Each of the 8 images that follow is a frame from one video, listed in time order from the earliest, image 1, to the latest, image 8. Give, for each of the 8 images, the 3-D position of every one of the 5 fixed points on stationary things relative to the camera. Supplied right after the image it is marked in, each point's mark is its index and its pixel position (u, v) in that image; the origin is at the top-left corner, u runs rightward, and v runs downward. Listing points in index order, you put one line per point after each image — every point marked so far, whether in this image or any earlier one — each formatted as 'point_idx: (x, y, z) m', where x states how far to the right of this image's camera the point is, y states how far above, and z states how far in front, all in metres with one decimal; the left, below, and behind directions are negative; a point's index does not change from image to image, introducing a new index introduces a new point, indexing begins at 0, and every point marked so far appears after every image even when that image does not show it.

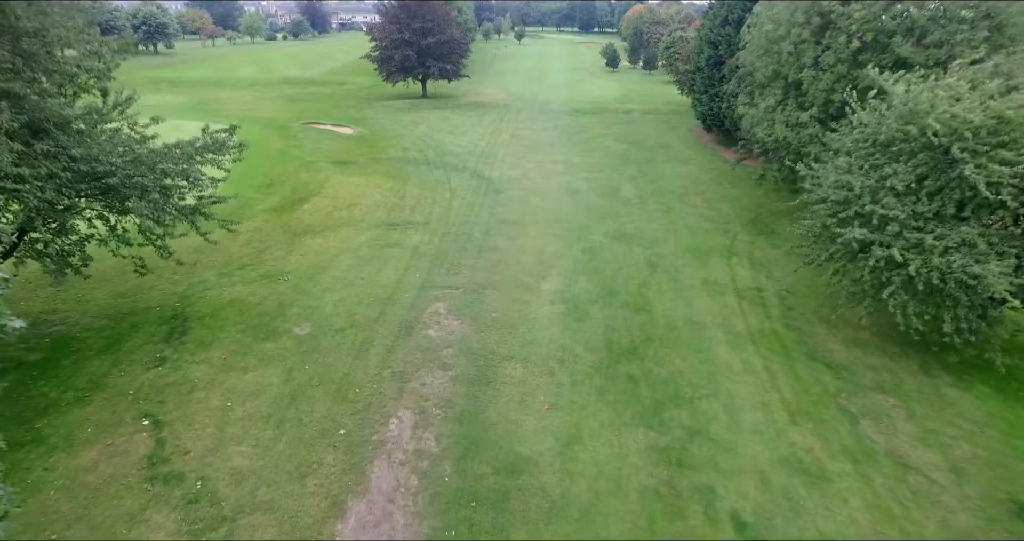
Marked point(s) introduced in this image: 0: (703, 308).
0: (+4.1, -0.8, +13.9) m
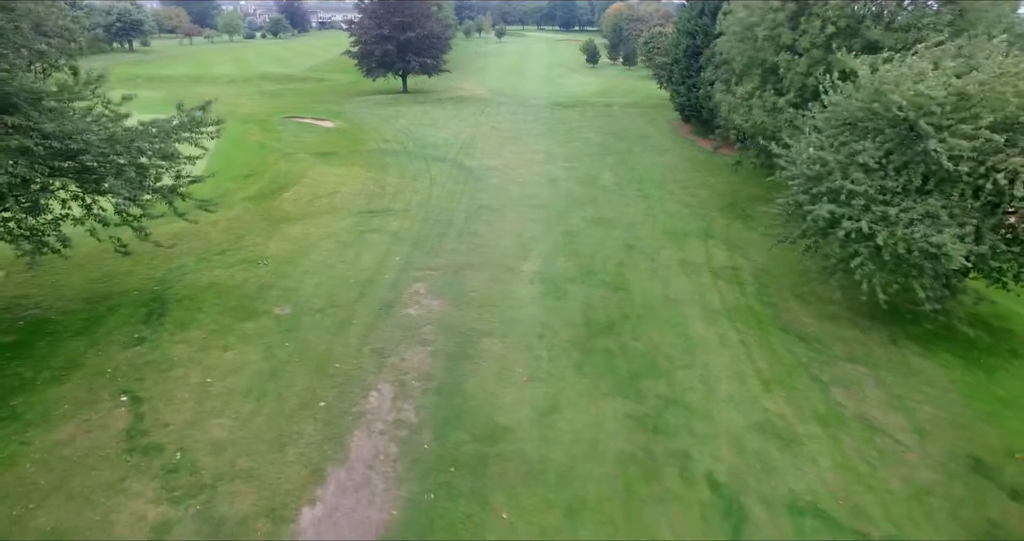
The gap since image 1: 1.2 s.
0: (+3.7, -0.3, +14.1) m
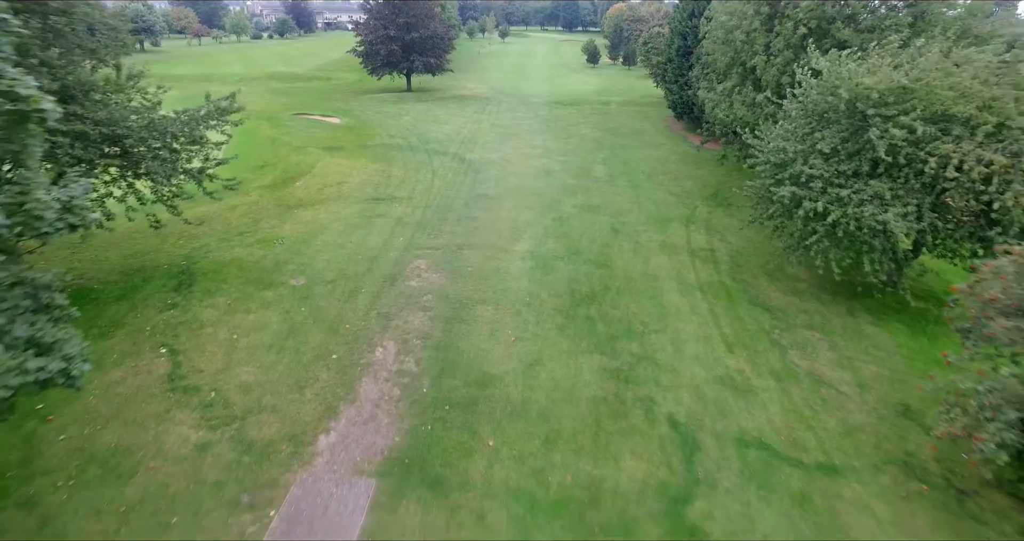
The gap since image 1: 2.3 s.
0: (+3.5, +0.2, +15.5) m
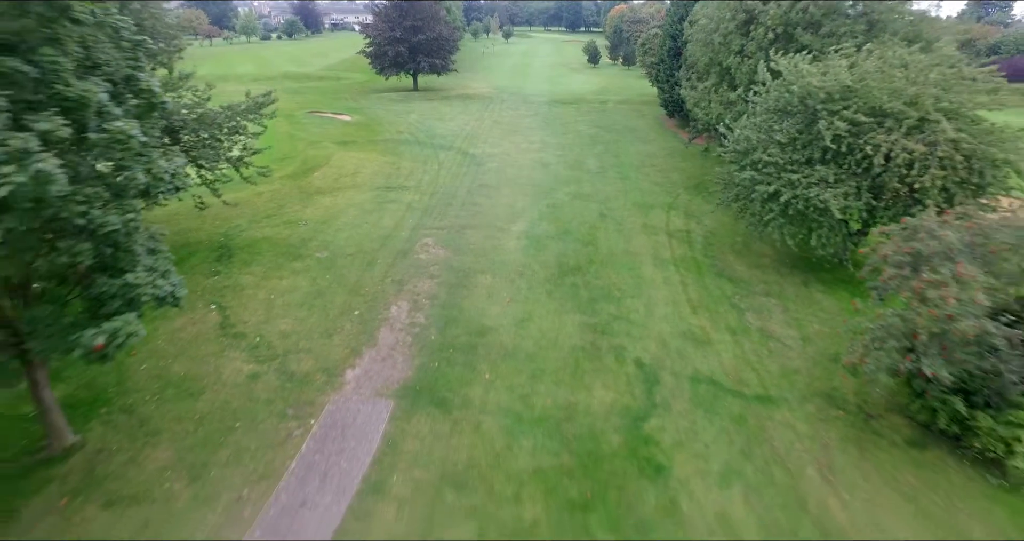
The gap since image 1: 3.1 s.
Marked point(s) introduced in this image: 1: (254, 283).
0: (+3.4, +0.8, +17.4) m
1: (-5.5, -0.3, +13.8) m
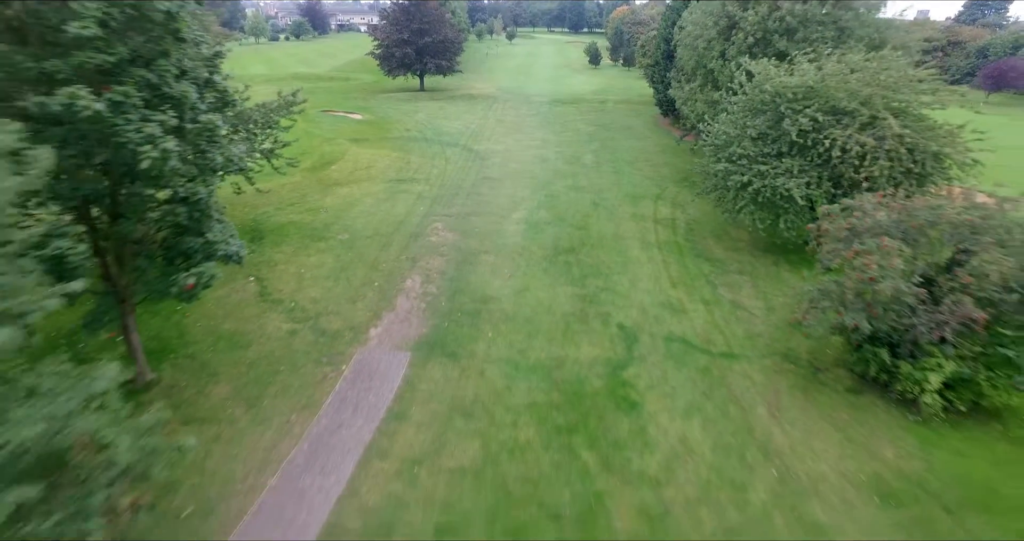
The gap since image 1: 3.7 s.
0: (+3.4, +1.3, +19.3) m
1: (-5.5, +0.3, +15.7) m
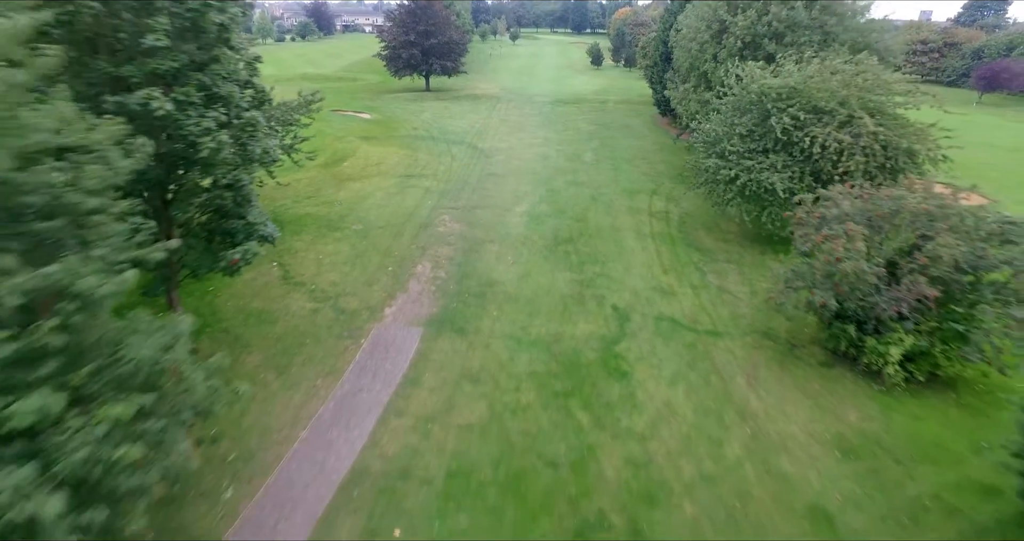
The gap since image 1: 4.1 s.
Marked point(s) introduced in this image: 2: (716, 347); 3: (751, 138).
0: (+3.5, +1.6, +20.5) m
1: (-5.4, +0.6, +17.0) m
2: (+4.3, -1.6, +13.5) m
3: (+6.7, +3.7, +18.2) m
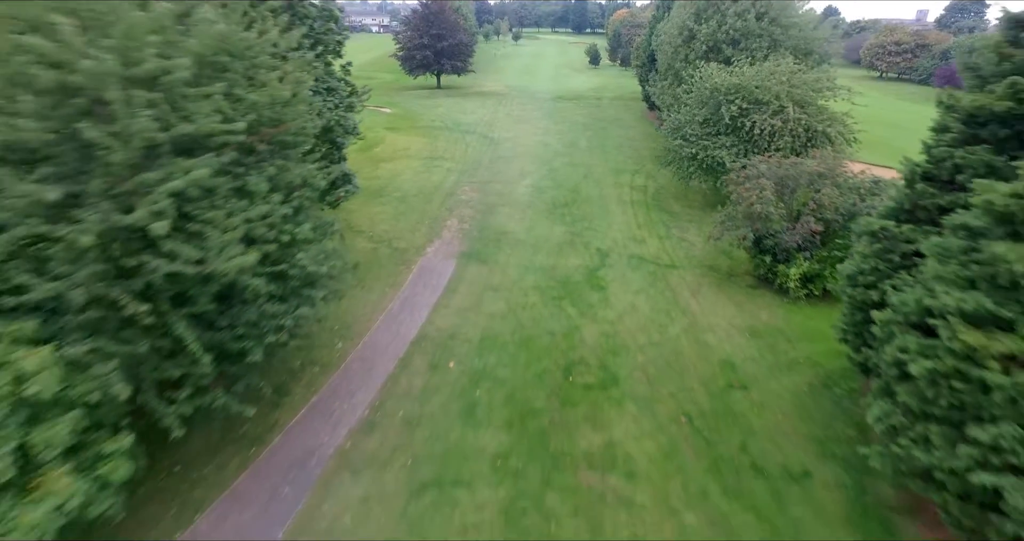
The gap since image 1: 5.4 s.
0: (+3.8, +3.1, +25.3) m
1: (-5.2, +2.1, +21.8) m
2: (+4.5, -0.1, +18.4) m
3: (+7.0, +5.2, +23.0) m
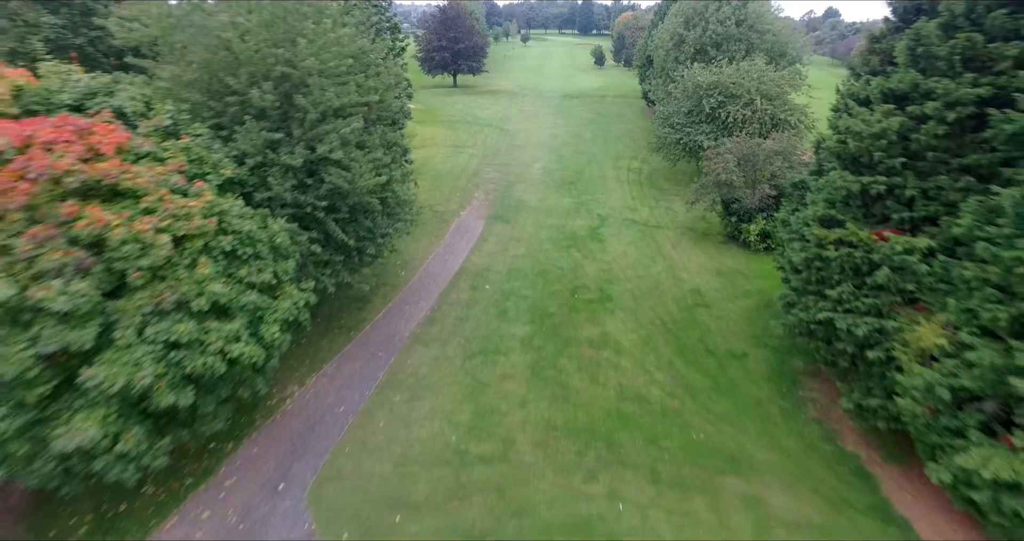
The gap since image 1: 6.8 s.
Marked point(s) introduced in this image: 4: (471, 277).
0: (+4.5, +4.5, +29.8) m
1: (-4.5, +3.6, +26.3) m
2: (+5.1, +1.3, +22.8) m
3: (+7.7, +6.6, +27.4) m
4: (-1.2, -0.2, +18.3) m
